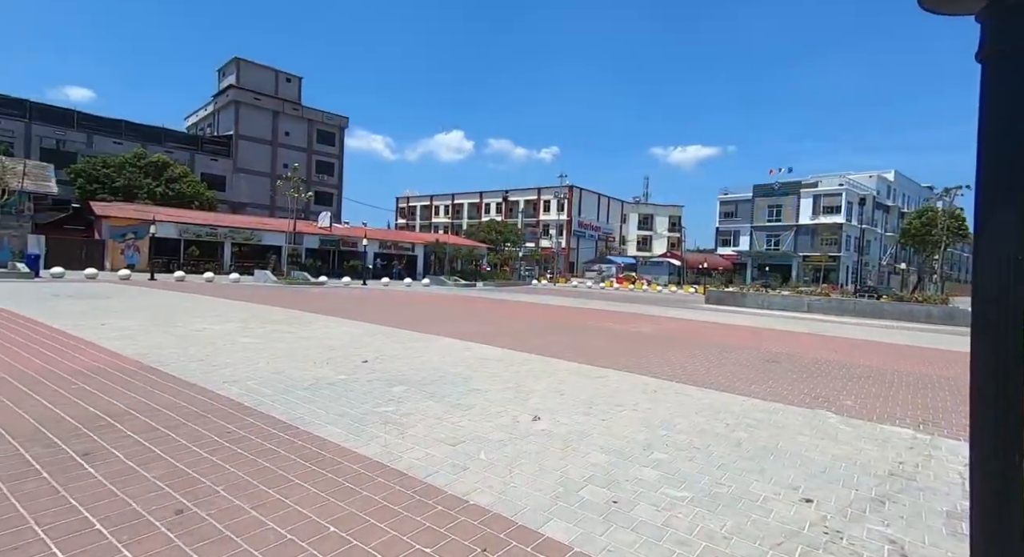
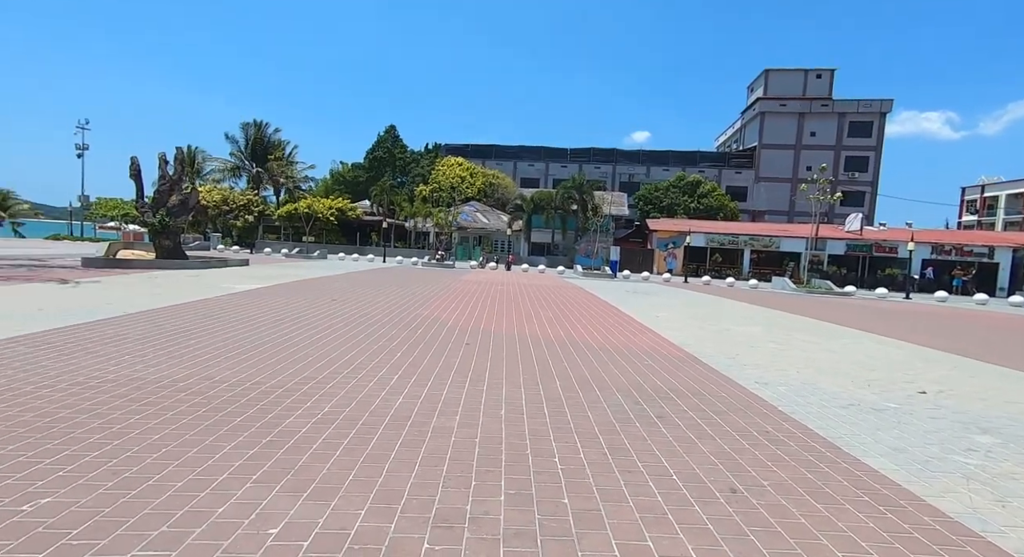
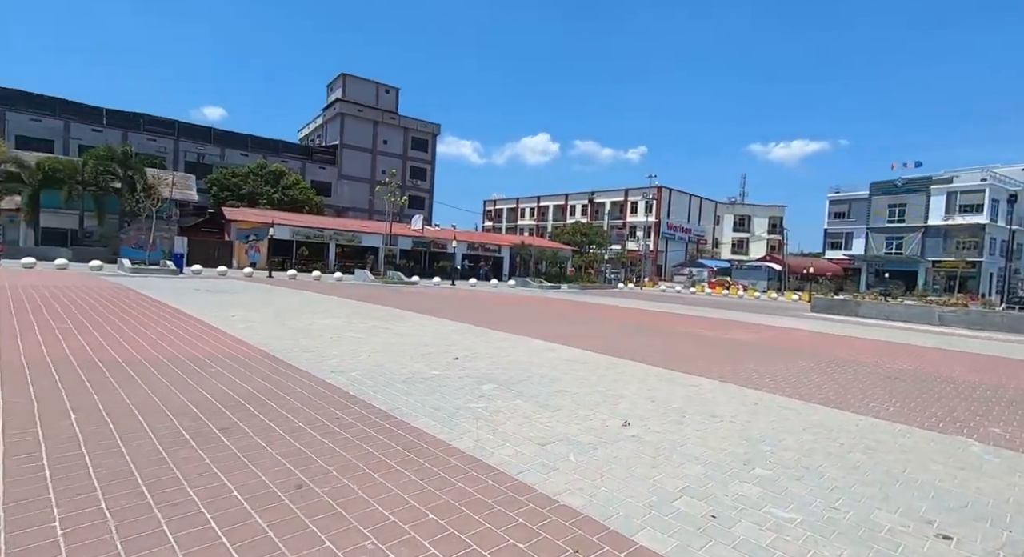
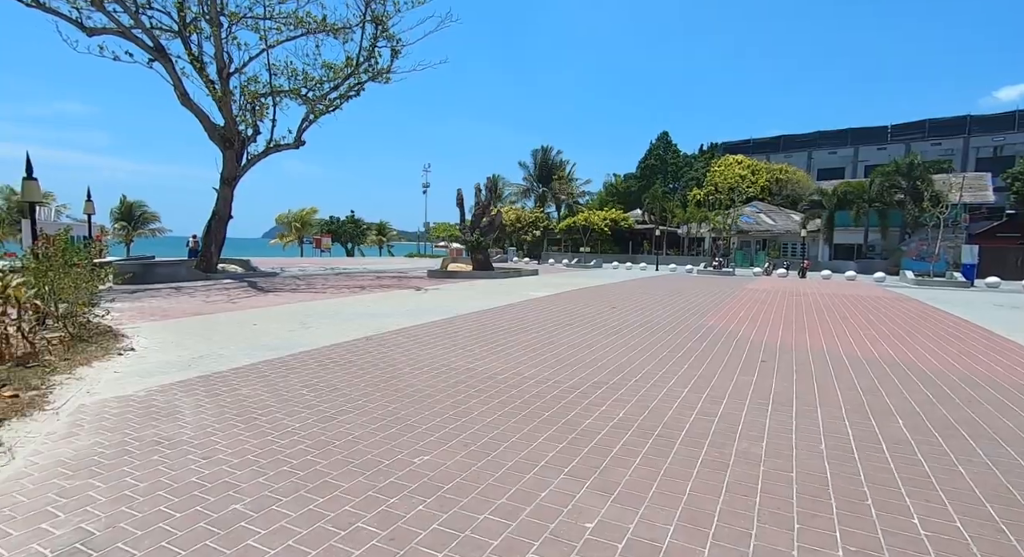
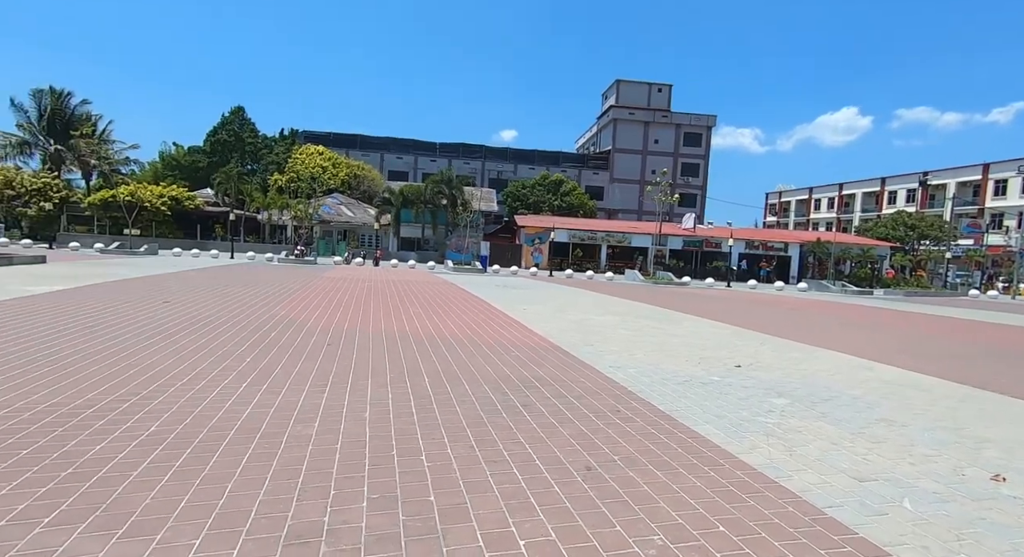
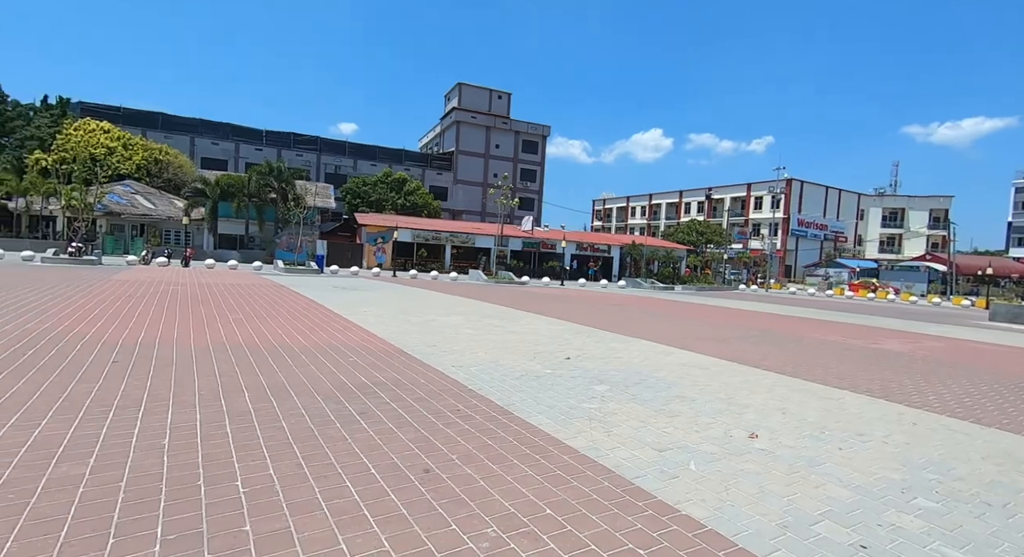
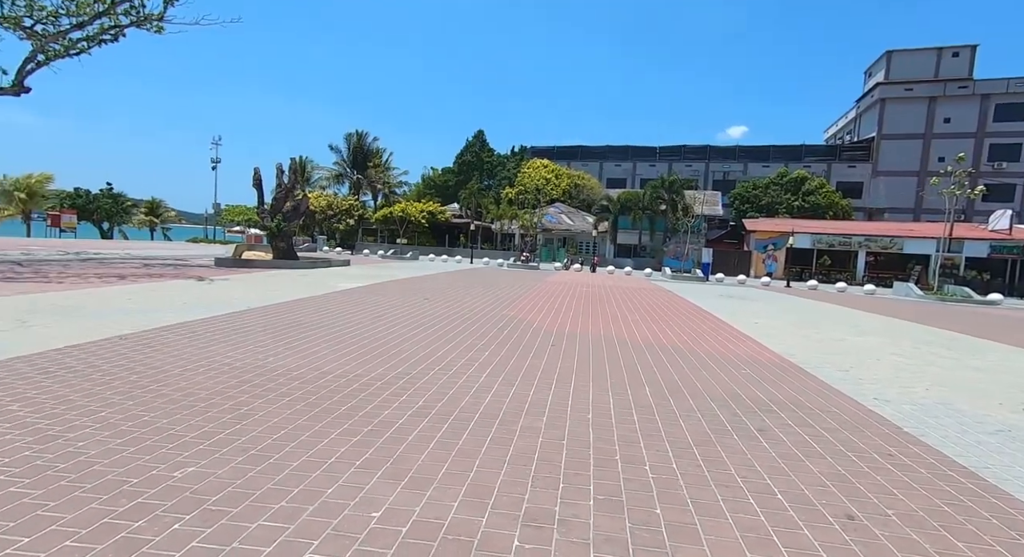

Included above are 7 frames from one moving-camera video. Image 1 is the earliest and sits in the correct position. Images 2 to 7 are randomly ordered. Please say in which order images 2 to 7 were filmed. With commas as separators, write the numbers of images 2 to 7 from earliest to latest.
3, 6, 5, 2, 7, 4
